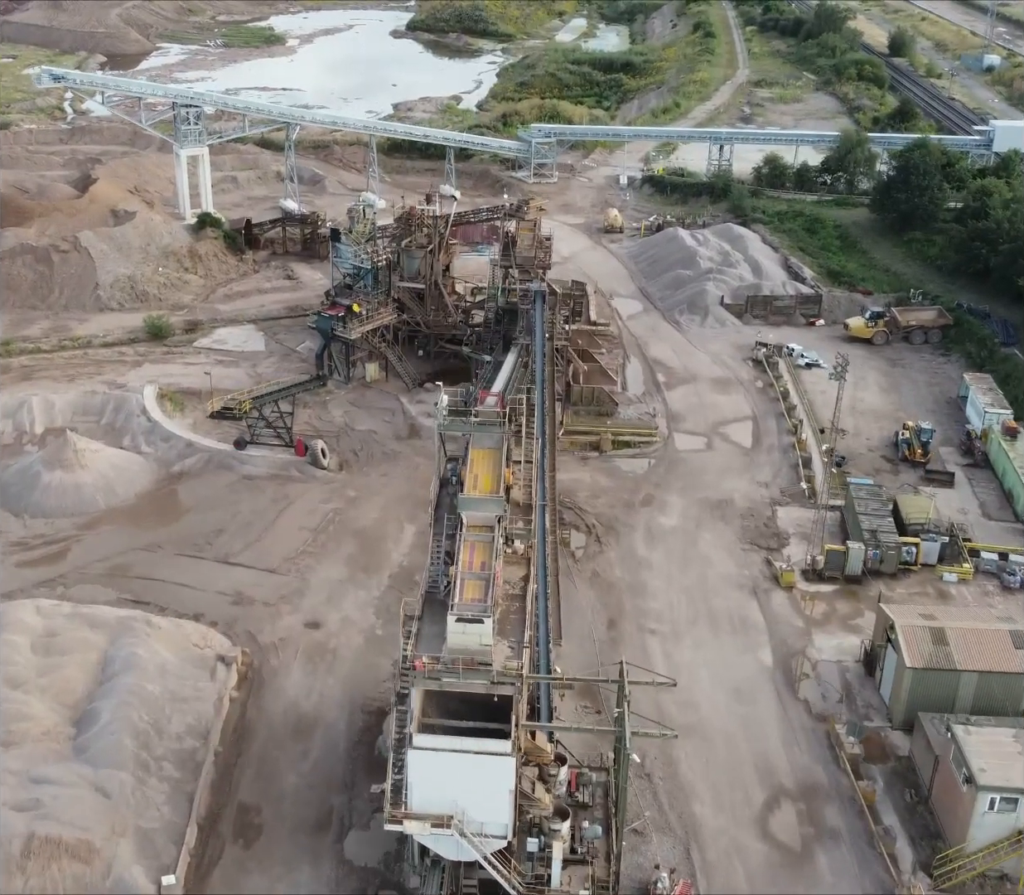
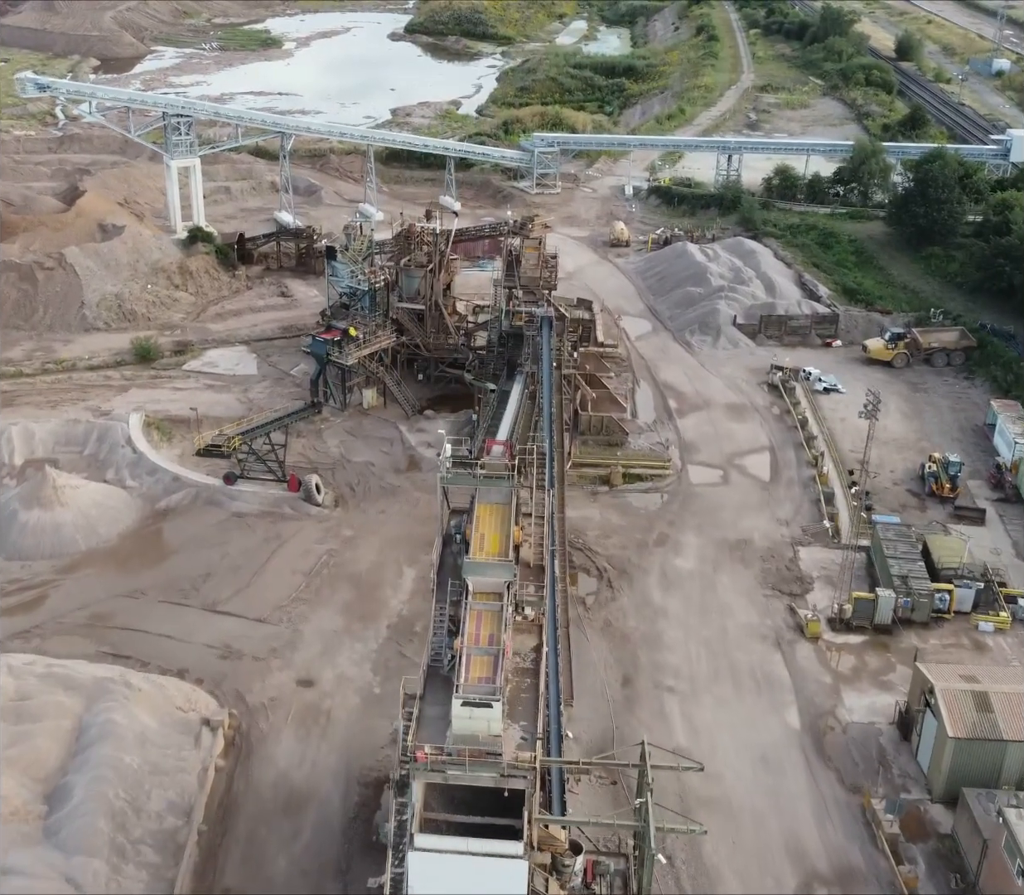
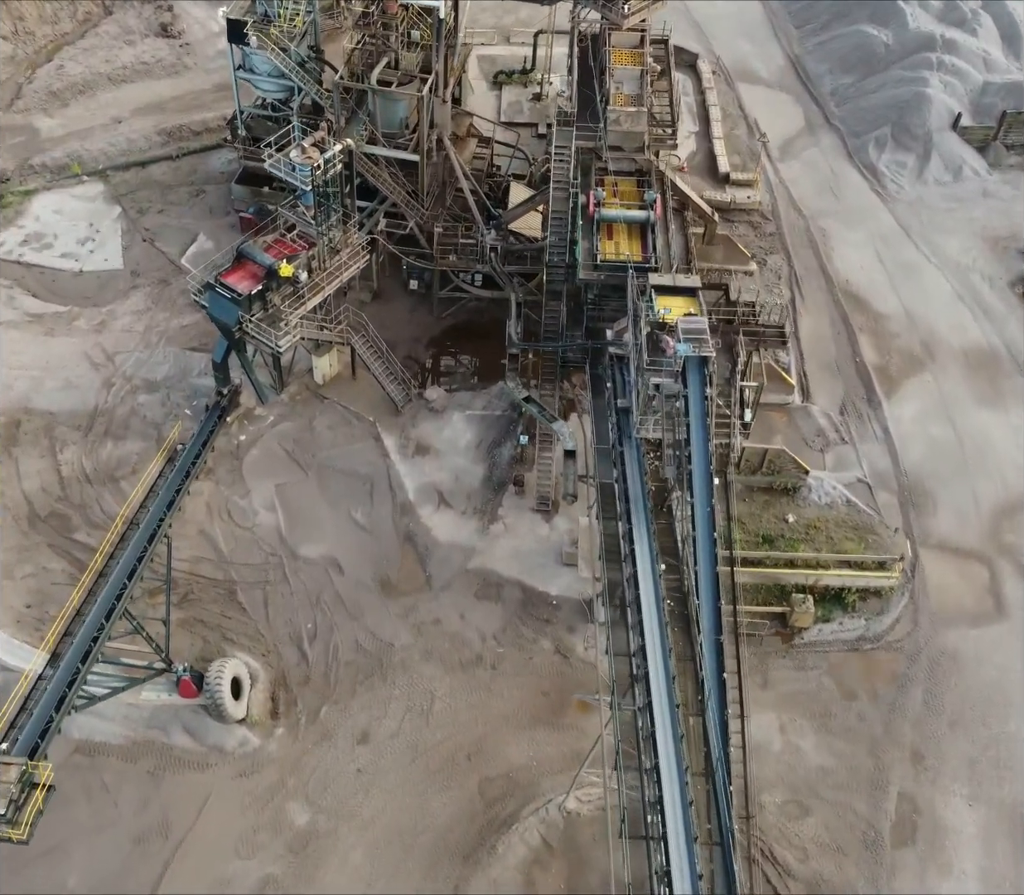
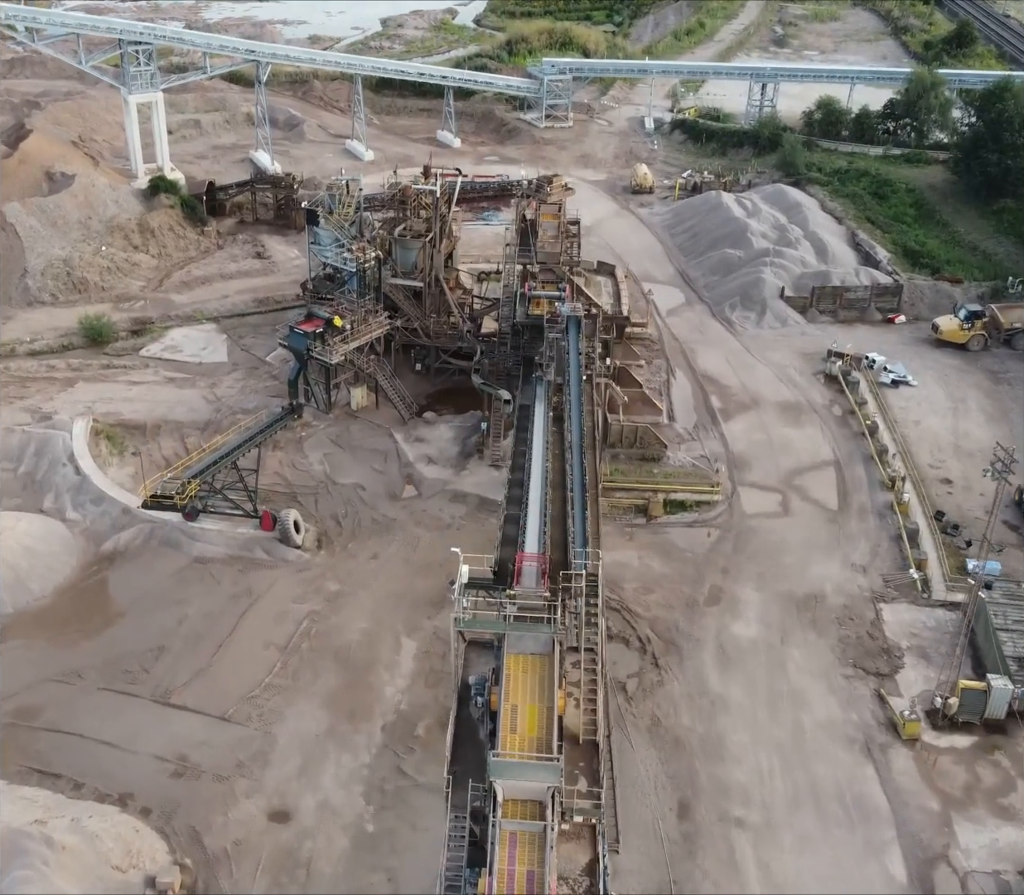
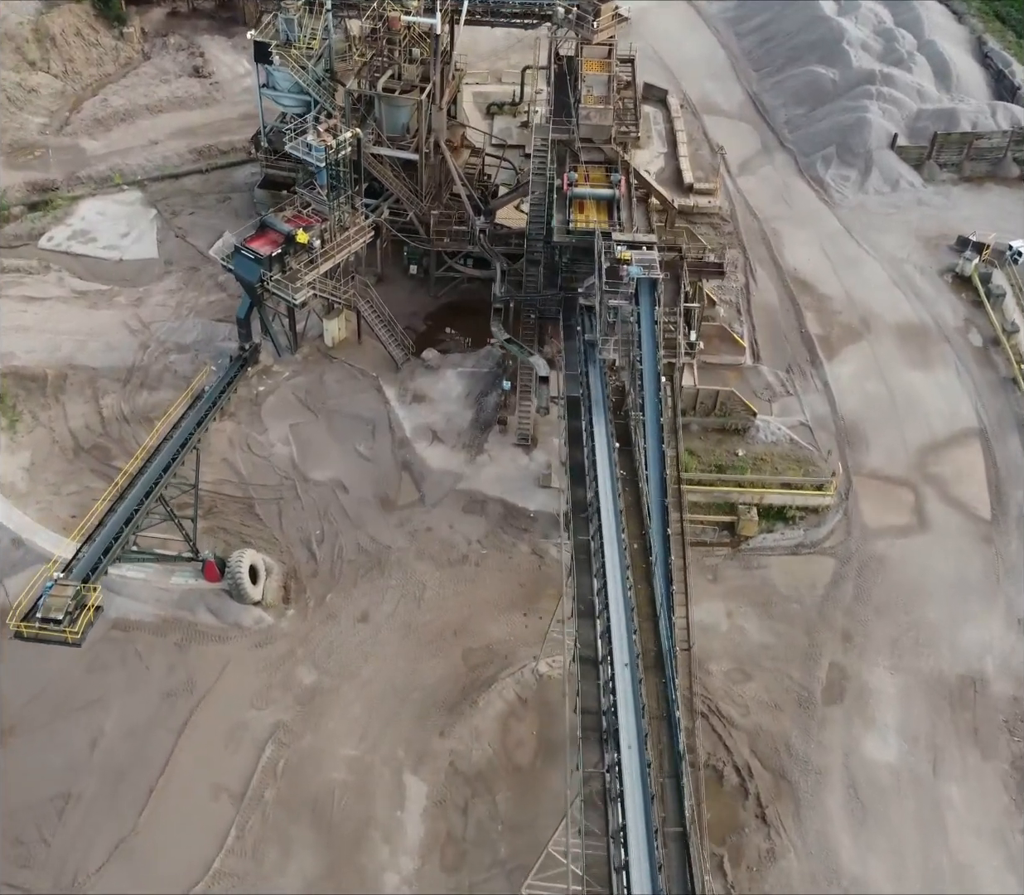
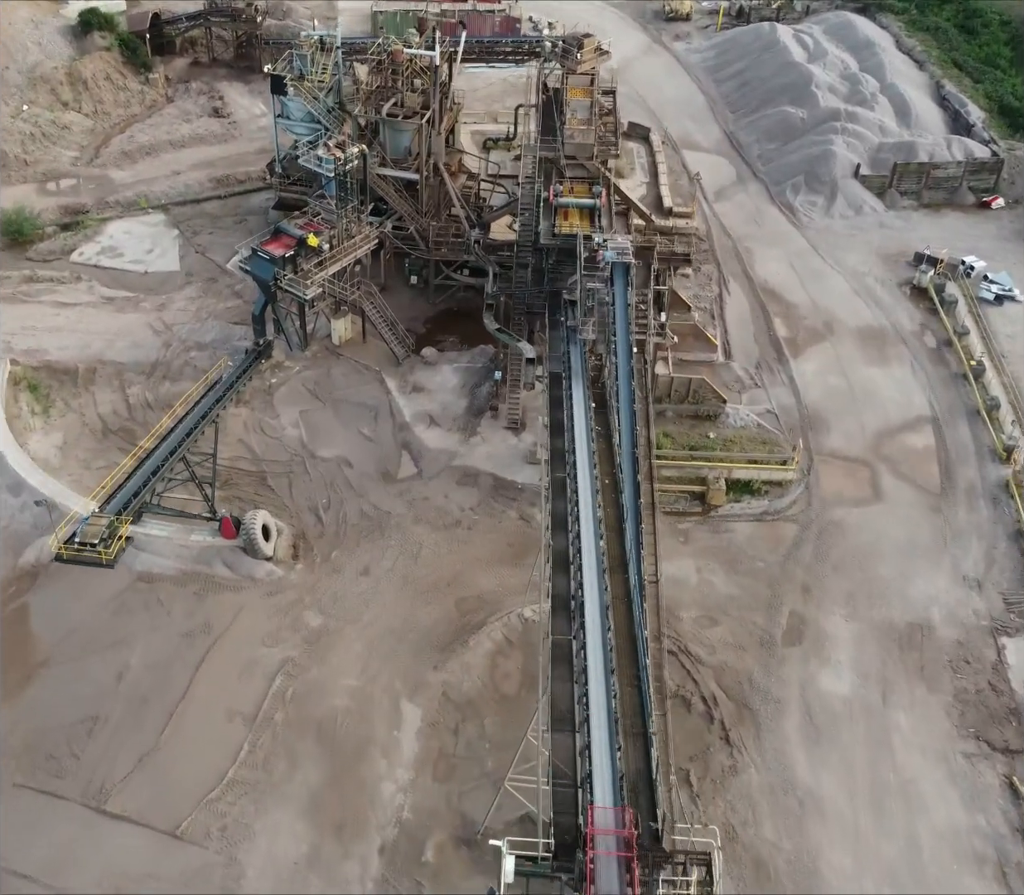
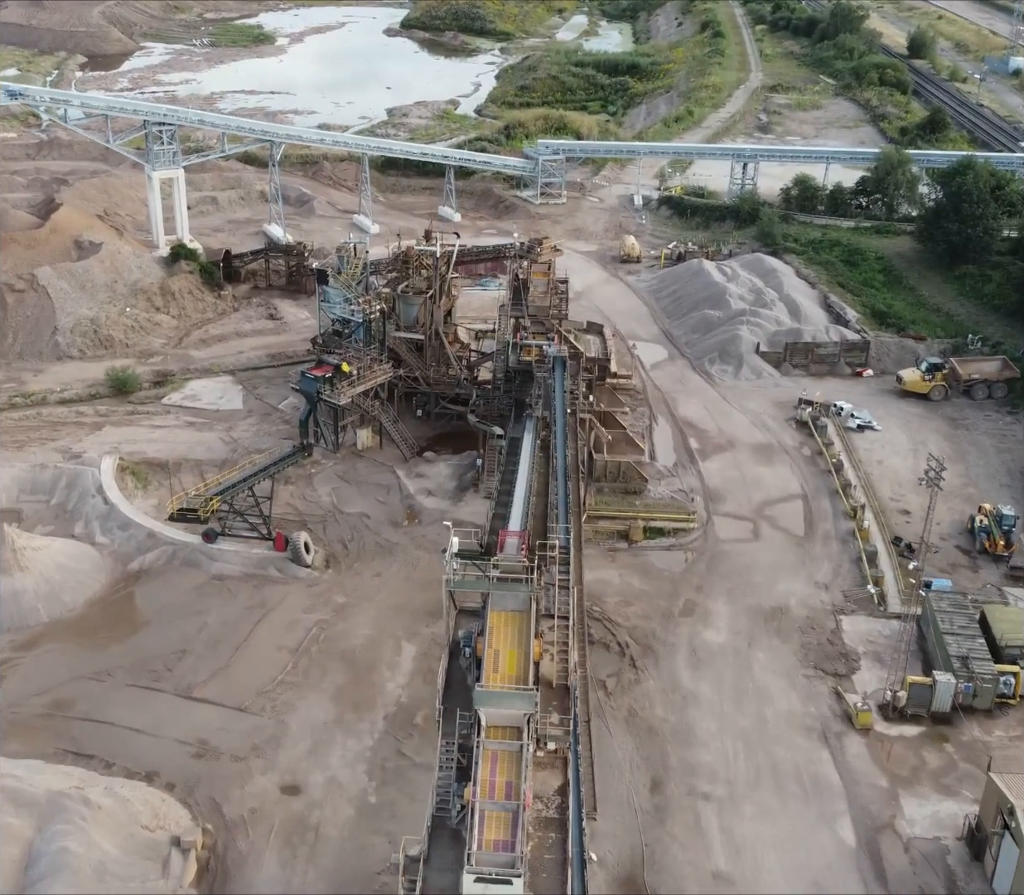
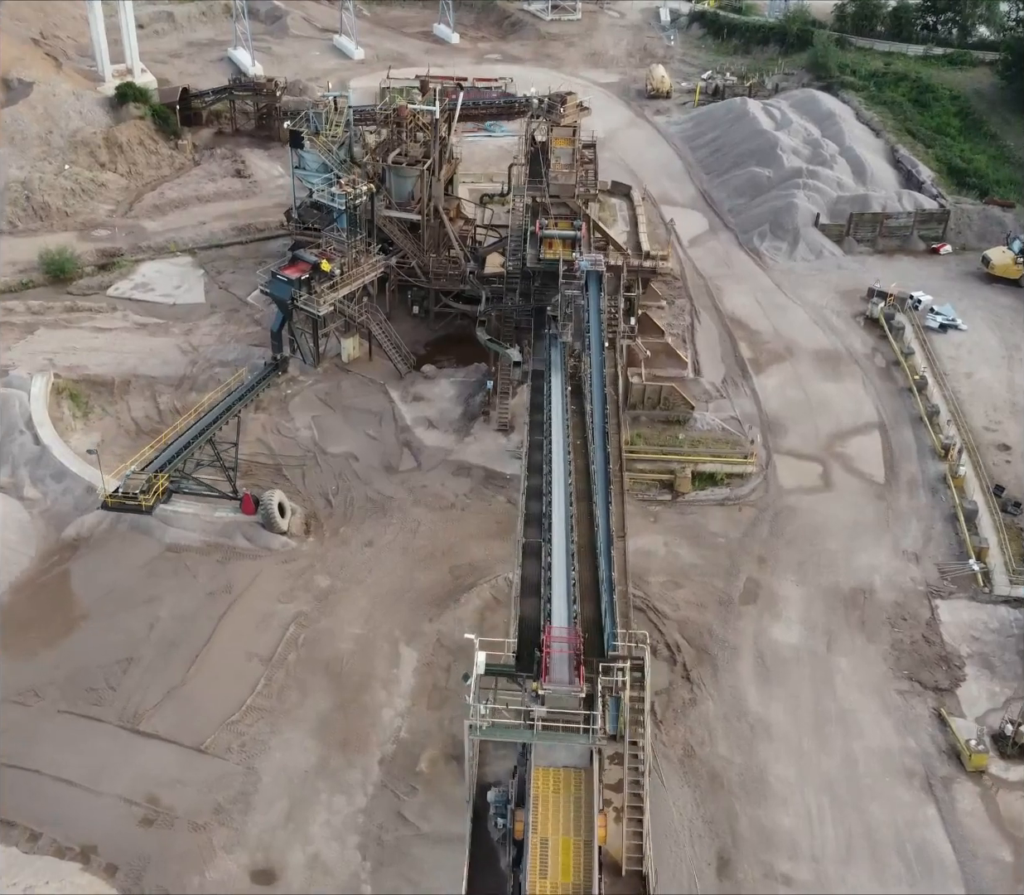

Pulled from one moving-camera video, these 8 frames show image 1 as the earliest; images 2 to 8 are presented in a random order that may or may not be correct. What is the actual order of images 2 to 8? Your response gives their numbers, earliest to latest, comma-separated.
2, 7, 4, 8, 6, 5, 3
